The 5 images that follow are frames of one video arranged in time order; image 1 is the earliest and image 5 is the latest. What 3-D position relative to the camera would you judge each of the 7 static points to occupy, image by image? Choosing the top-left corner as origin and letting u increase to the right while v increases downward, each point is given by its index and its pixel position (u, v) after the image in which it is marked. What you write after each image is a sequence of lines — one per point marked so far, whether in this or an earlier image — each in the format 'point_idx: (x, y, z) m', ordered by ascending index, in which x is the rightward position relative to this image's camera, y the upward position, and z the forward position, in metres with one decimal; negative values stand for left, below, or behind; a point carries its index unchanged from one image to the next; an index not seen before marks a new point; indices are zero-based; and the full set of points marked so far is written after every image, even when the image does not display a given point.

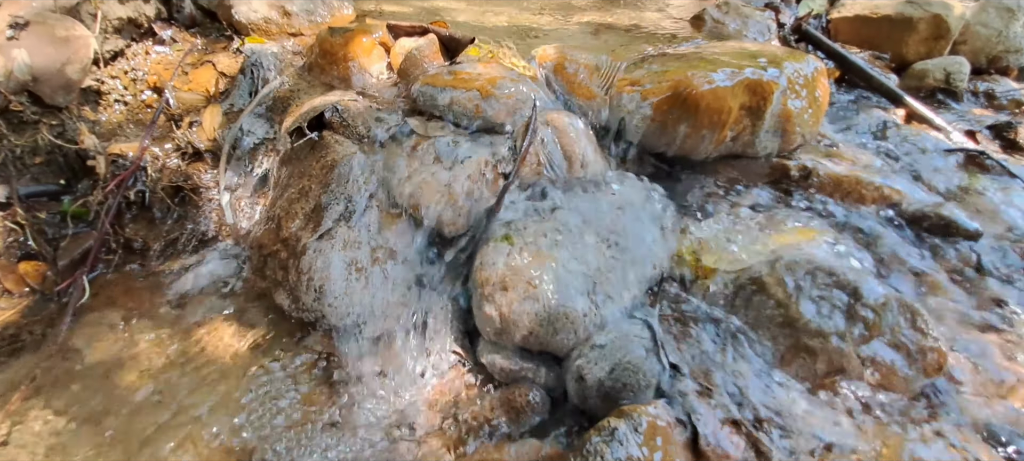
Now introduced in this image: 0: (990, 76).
0: (+3.4, +1.1, +3.4) m
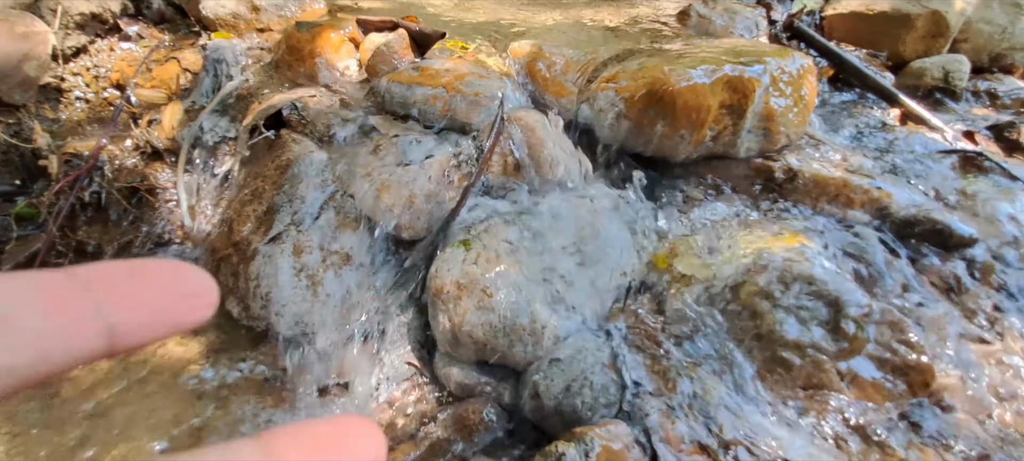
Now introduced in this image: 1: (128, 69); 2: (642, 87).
0: (+3.3, +1.1, +3.3) m
1: (-1.8, +0.8, +2.3) m
2: (+0.5, +0.5, +1.7) m
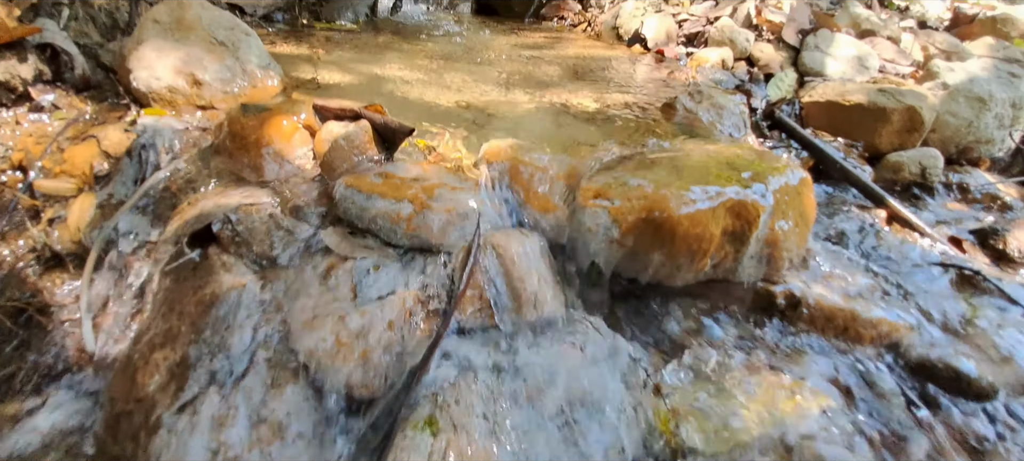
0: (+3.1, +0.4, +3.3) m
1: (-1.9, +0.3, +1.9) m
2: (+0.4, +0.1, +1.5) m
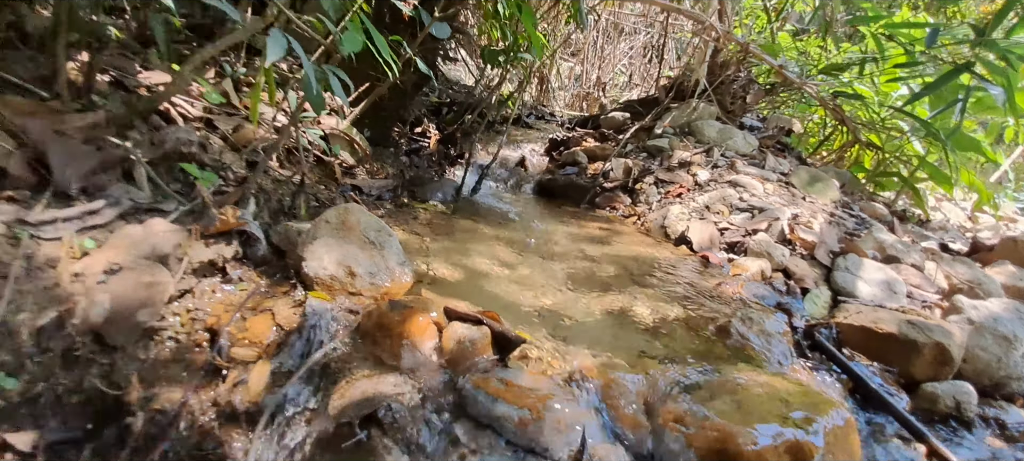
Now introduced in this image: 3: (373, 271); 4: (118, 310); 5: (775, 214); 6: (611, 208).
0: (+3.5, -1.2, +3.5) m
1: (-1.5, -0.4, +2.4) m
2: (+0.8, -0.8, +1.9) m
3: (-0.8, -0.2, +2.7) m
4: (-1.7, -0.4, +2.1) m
5: (+2.8, +0.2, +5.1) m
6: (+1.2, +0.3, +6.1) m
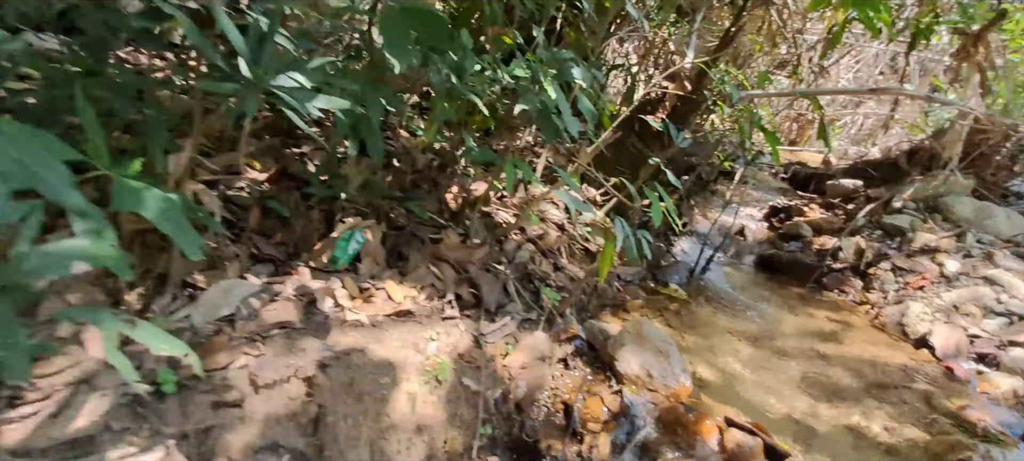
0: (+5.5, -2.4, +3.2) m
1: (+0.5, -1.3, +3.9) m
2: (+2.3, -1.8, +2.6) m
3: (+1.2, -1.1, +3.9) m
4: (+0.1, -1.2, +3.7) m
5: (+5.4, -1.0, +4.9) m
6: (+4.3, -0.8, +6.4) m
